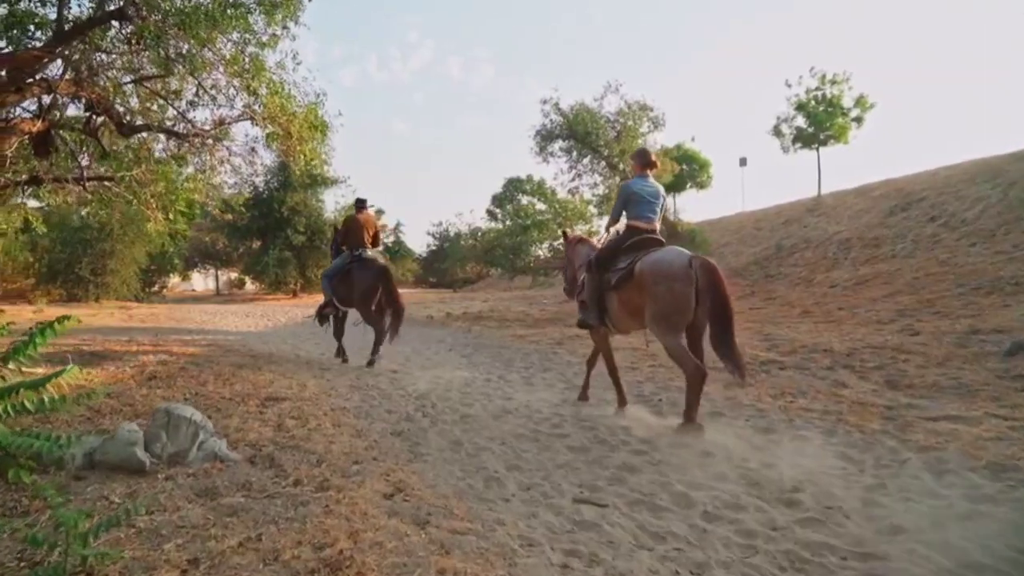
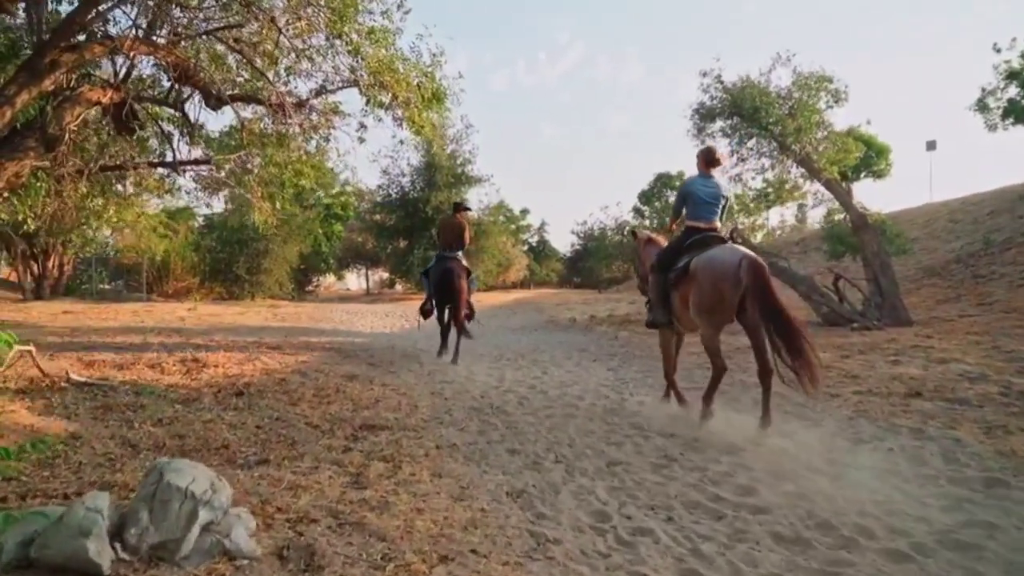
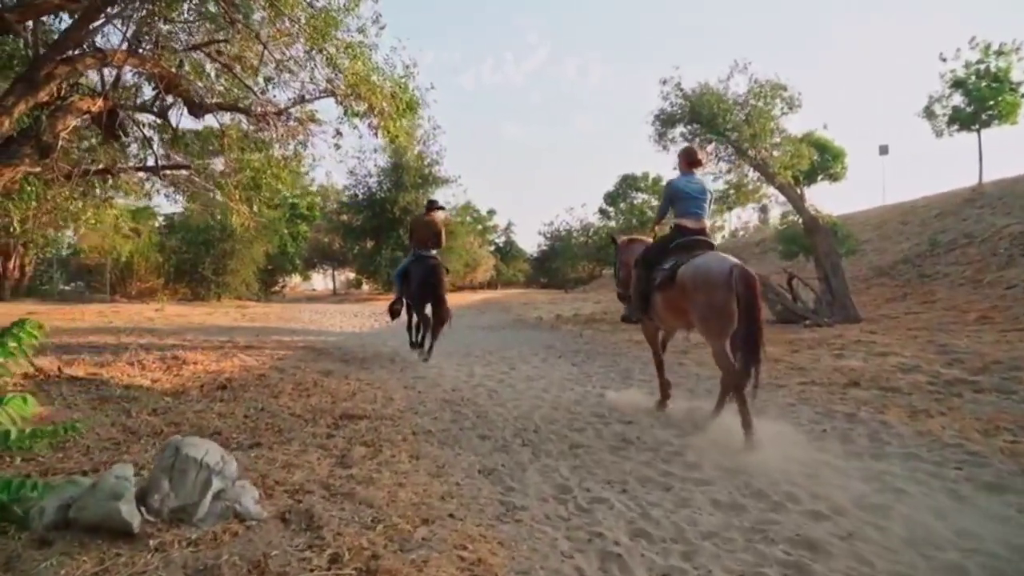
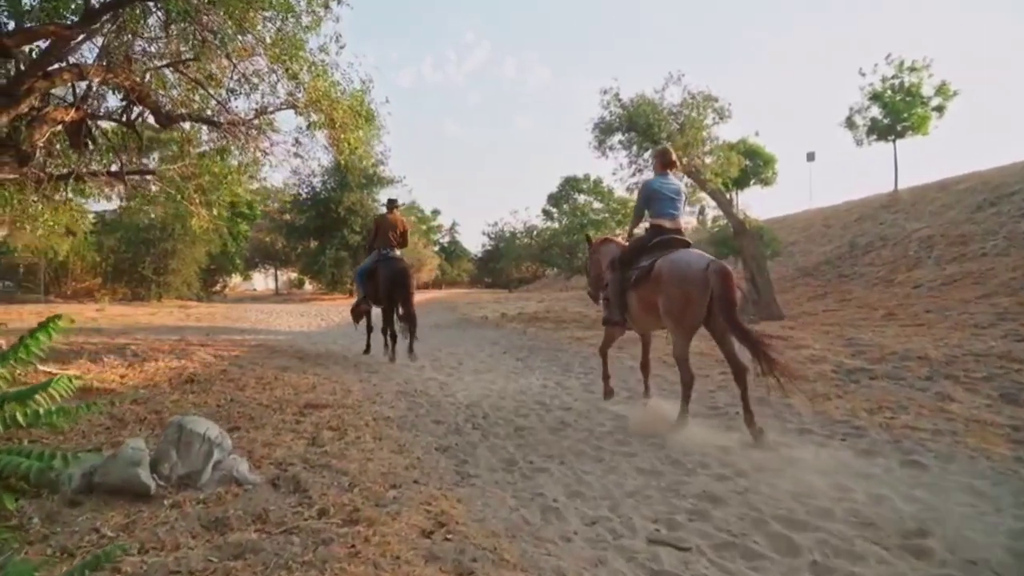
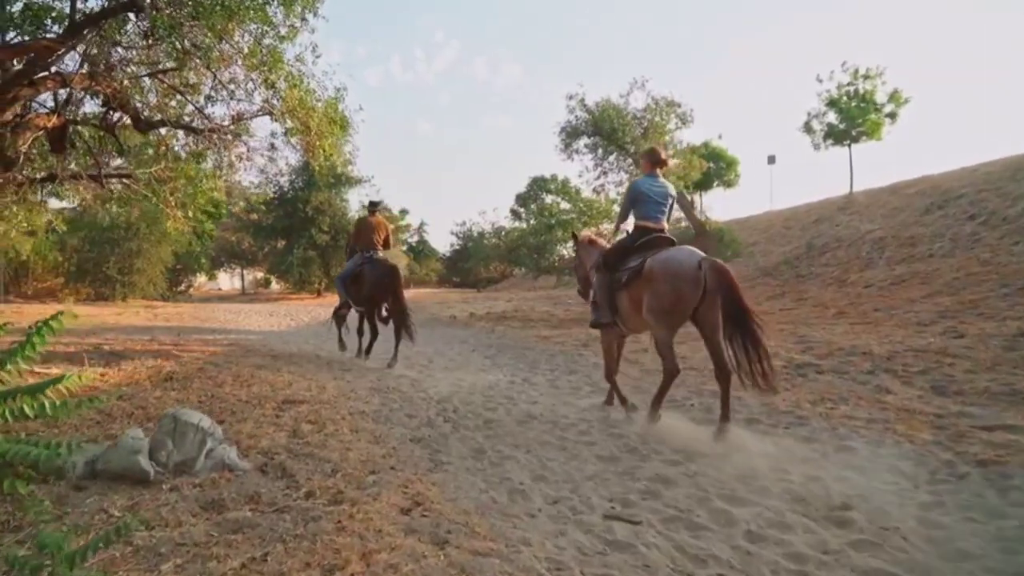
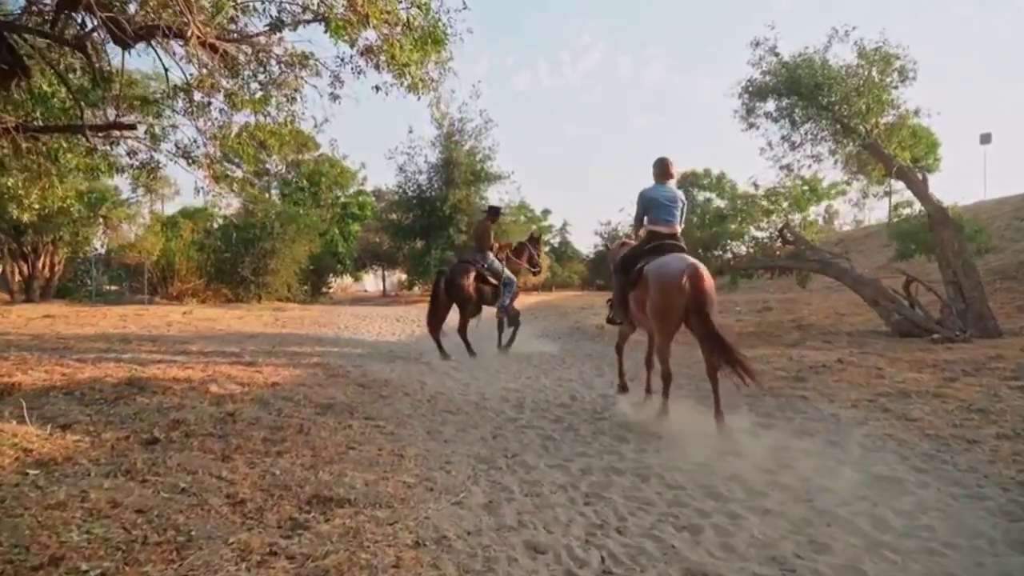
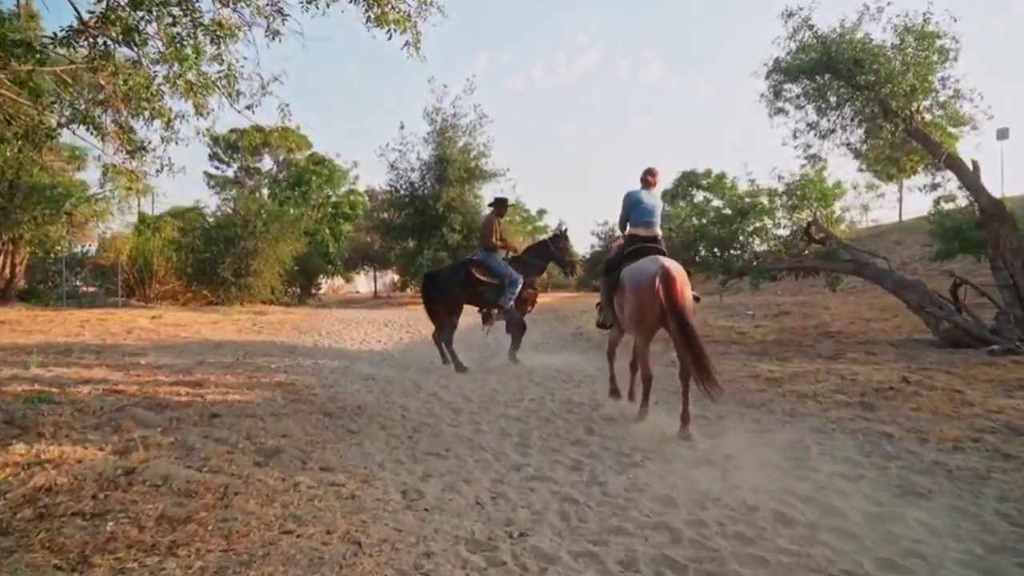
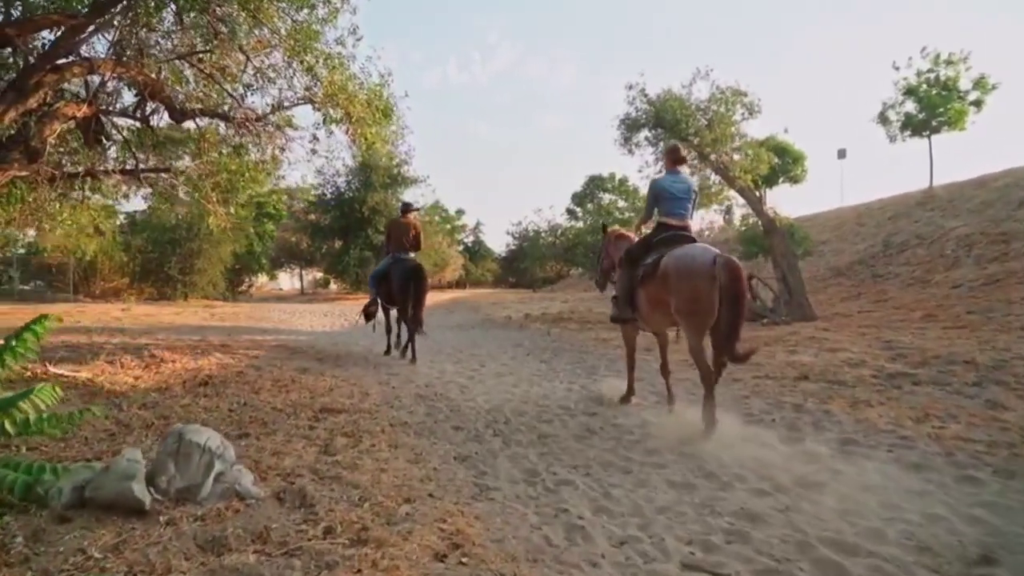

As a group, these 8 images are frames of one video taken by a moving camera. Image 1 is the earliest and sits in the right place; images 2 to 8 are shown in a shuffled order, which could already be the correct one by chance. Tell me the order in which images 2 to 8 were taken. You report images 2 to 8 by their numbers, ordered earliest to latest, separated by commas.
5, 4, 8, 3, 2, 6, 7
